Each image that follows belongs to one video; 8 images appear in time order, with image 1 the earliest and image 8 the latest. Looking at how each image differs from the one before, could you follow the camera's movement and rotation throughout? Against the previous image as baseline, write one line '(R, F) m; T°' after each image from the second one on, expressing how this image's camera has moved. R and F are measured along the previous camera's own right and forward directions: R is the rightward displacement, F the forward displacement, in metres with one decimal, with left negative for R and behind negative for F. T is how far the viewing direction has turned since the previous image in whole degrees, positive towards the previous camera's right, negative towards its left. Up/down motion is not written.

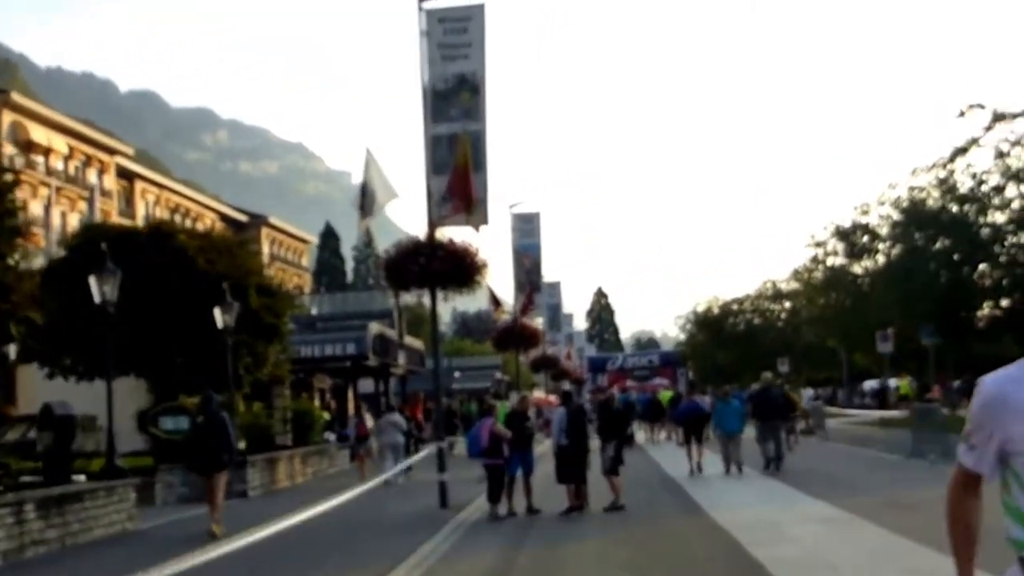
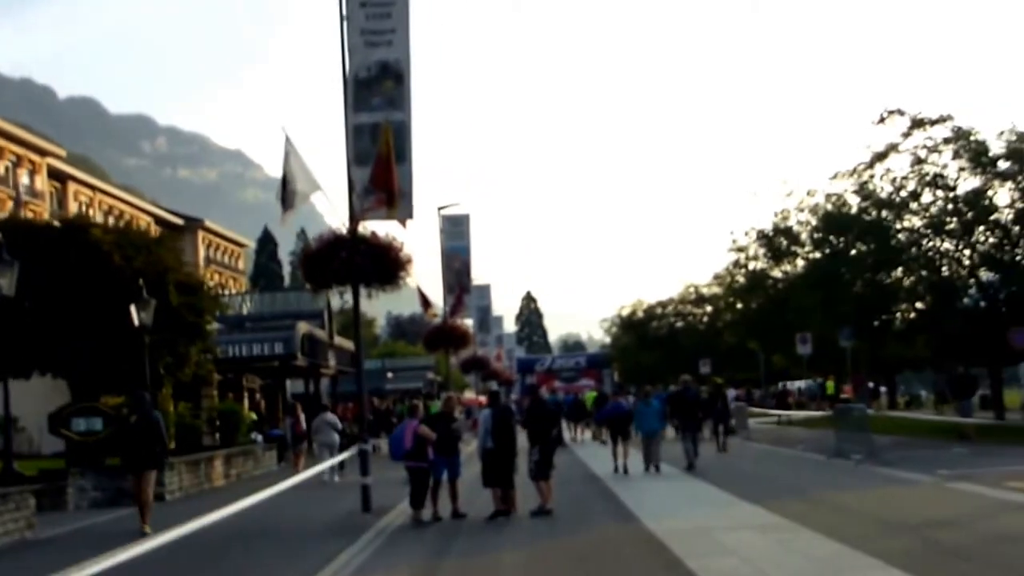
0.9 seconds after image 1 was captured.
(0.0, +0.2) m; +4°
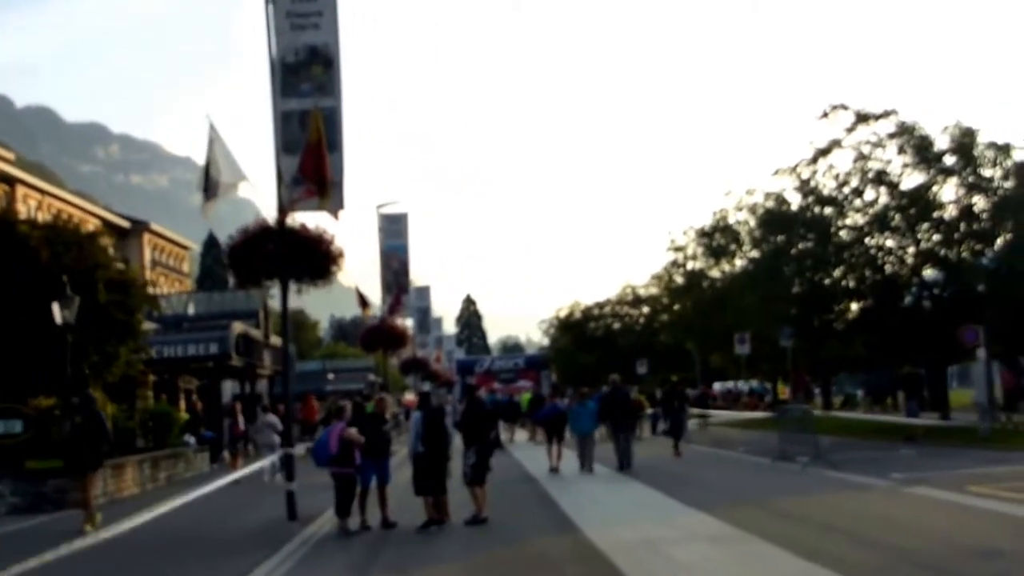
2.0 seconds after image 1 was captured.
(+0.1, +0.8) m; +3°
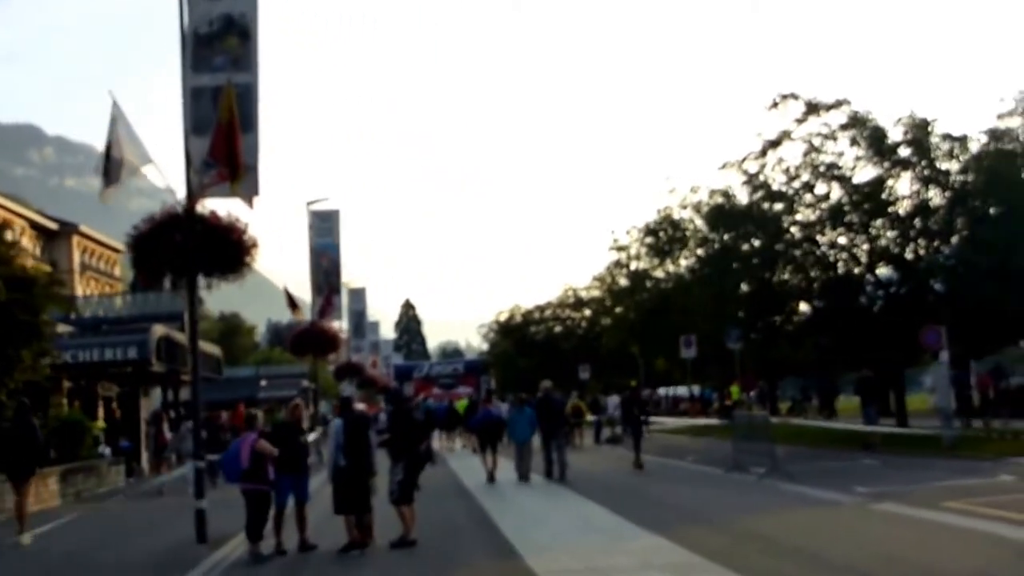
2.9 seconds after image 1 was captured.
(+0.1, +1.2) m; +3°
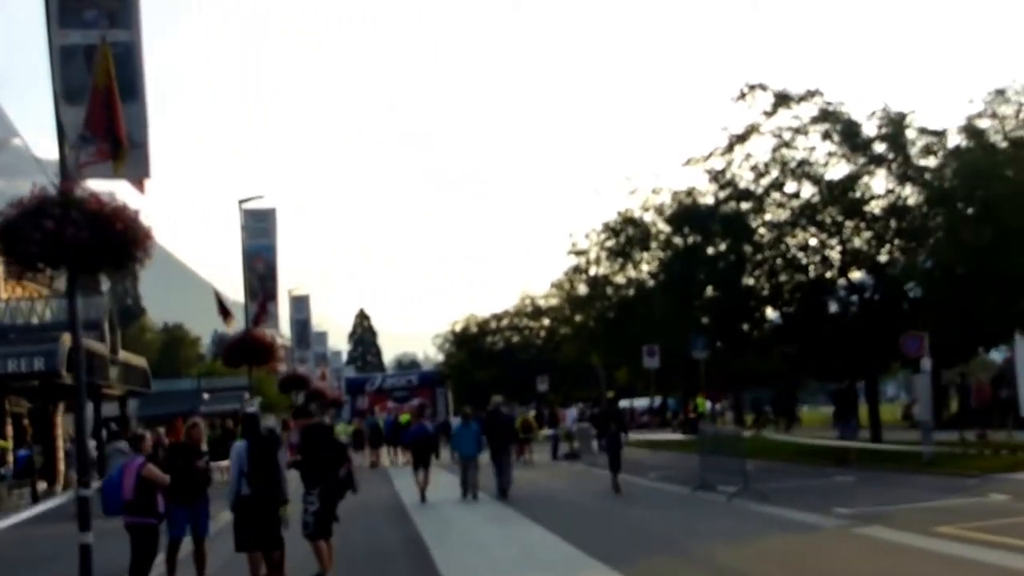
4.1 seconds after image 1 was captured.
(+0.2, +1.8) m; +2°
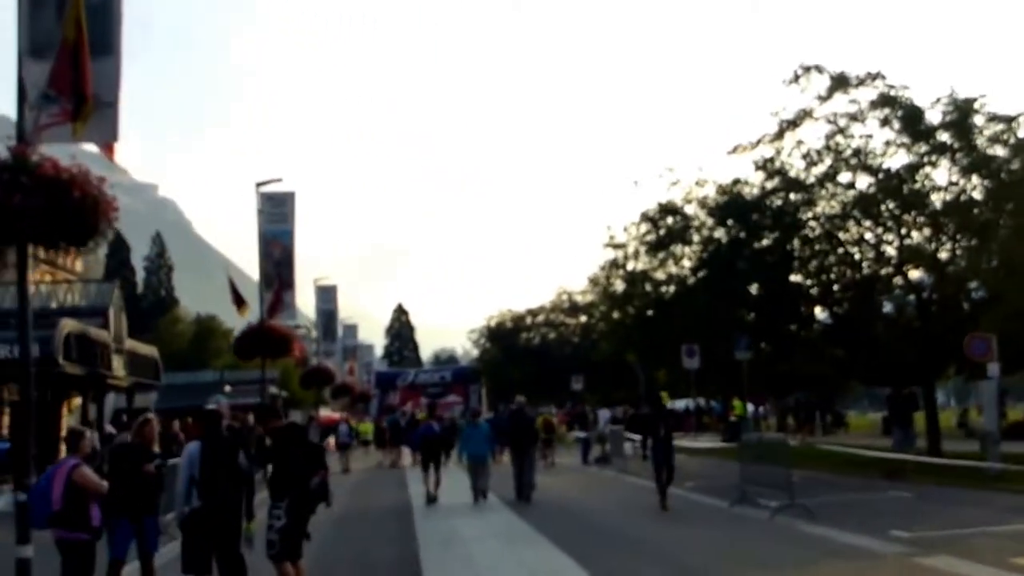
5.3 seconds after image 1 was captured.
(+0.3, +1.5) m; -2°
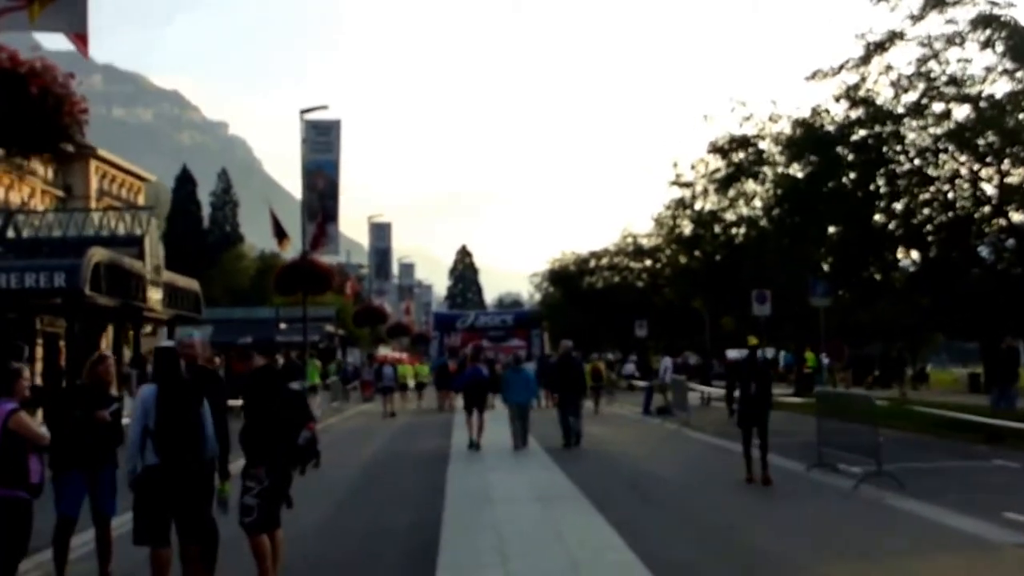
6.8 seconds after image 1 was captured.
(+0.2, +1.6) m; -3°
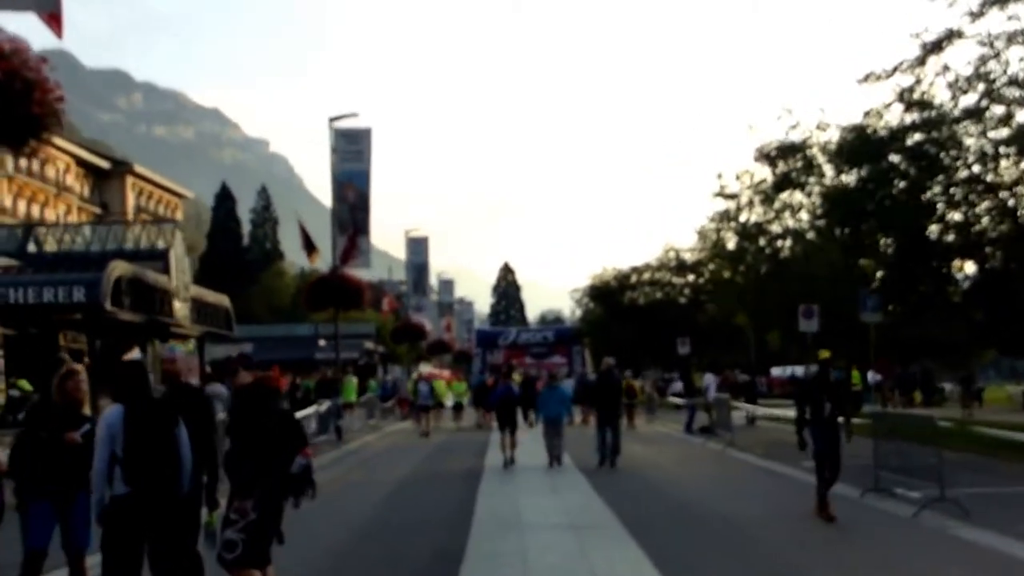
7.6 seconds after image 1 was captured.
(+0.1, +0.8) m; -2°
